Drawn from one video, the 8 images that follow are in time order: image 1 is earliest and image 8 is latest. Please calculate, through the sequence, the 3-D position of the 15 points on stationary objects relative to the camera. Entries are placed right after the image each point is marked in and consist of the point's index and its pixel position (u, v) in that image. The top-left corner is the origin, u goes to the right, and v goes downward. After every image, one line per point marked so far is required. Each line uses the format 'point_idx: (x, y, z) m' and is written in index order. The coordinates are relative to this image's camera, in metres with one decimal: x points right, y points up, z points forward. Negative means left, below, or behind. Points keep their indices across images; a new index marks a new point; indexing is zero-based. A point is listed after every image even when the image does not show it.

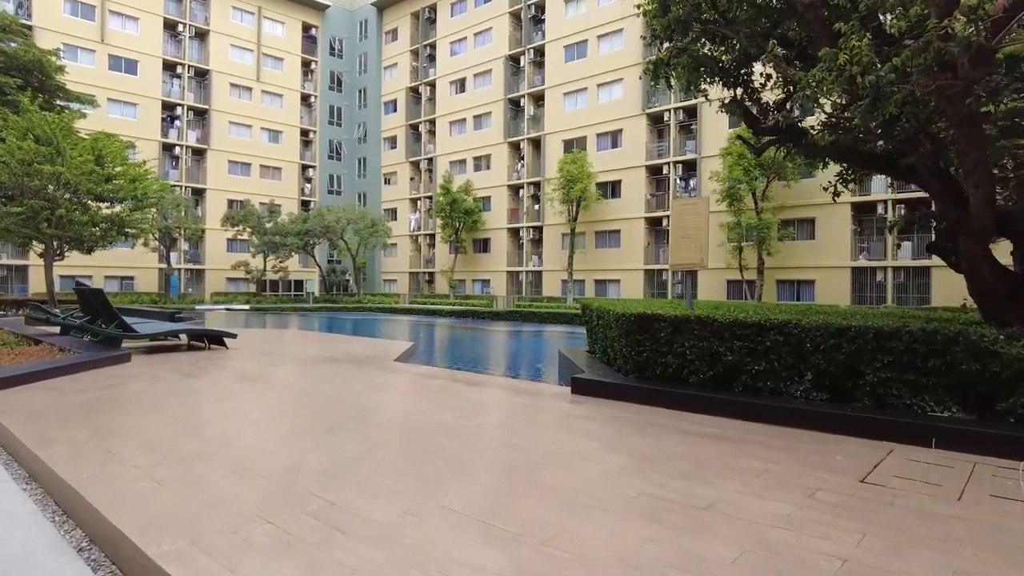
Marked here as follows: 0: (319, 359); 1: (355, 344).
0: (-2.3, -0.8, +7.3) m
1: (-2.5, -0.8, +9.2) m
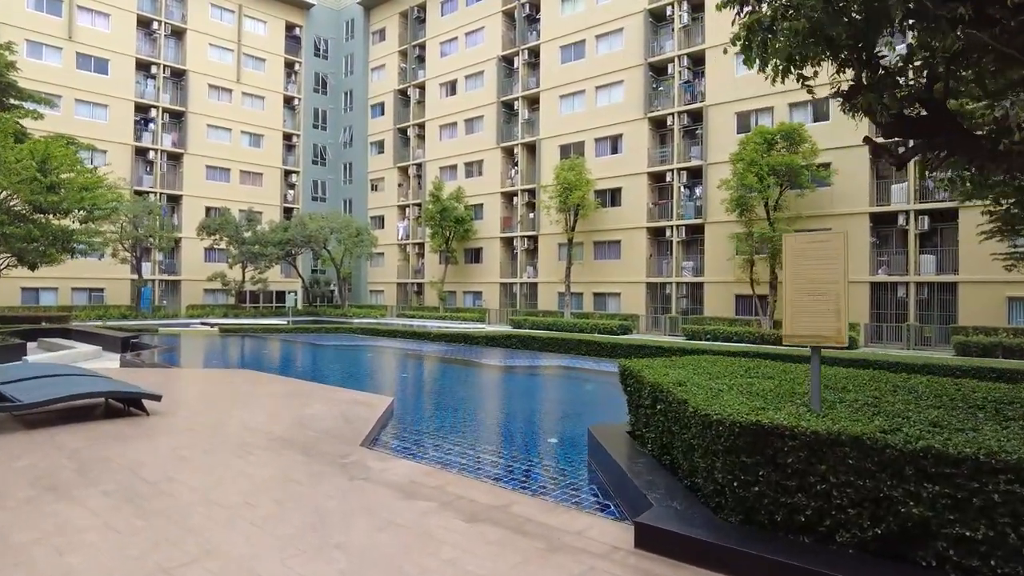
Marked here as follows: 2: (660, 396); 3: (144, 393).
0: (-2.2, -1.3, +5.3) m
1: (-2.4, -1.3, +7.2) m
2: (+1.1, -0.8, +4.2) m
3: (-3.6, -1.0, +5.6) m
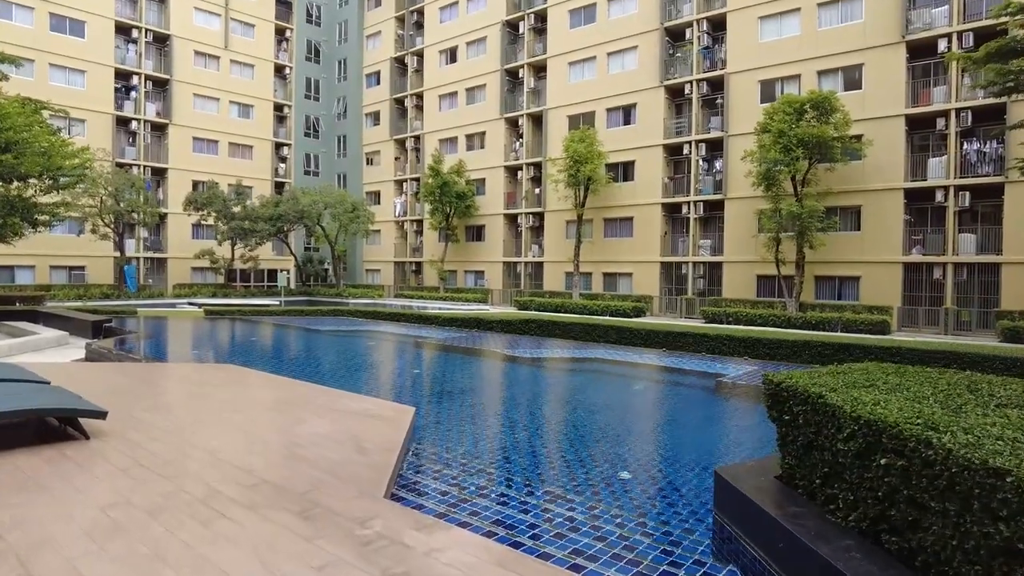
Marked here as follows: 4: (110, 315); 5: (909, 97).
0: (-1.7, -1.2, +3.7) m
1: (-1.9, -1.1, +5.5) m
2: (+1.7, -0.7, +2.6) m
3: (-3.0, -0.8, +3.9) m
4: (-13.1, -0.9, +18.9) m
5: (+12.8, +6.1, +18.7) m
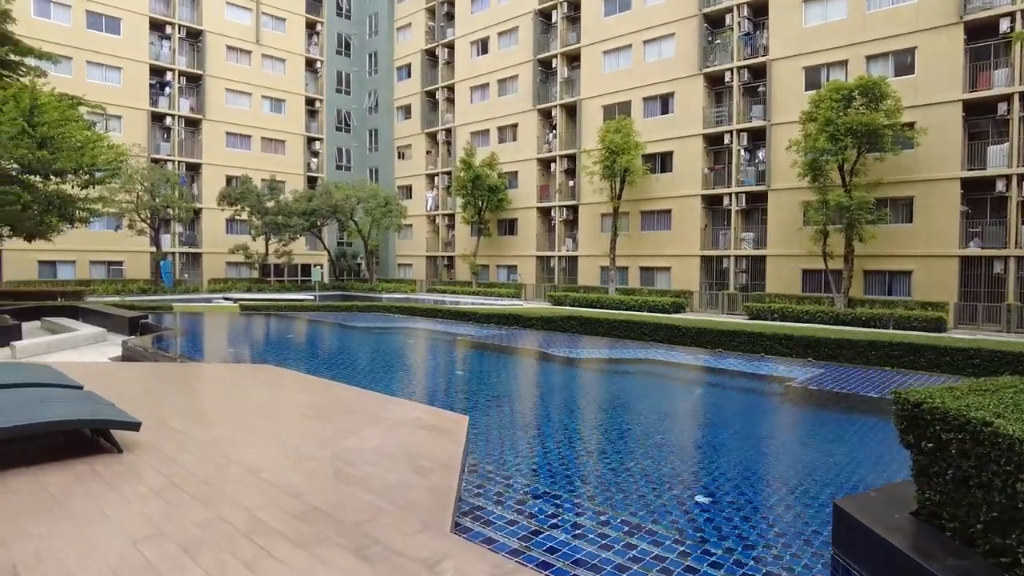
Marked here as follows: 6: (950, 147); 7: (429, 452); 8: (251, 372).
0: (-1.2, -1.2, +3.2) m
1: (-1.3, -1.1, +5.1) m
2: (+2.1, -0.7, +2.0) m
3: (-2.5, -0.8, +3.5) m
4: (-11.9, -0.7, +19.0) m
5: (+13.9, +6.3, +17.5) m
6: (+13.5, +4.3, +17.9) m
7: (-0.6, -1.2, +4.2) m
8: (-3.3, -1.1, +7.3) m
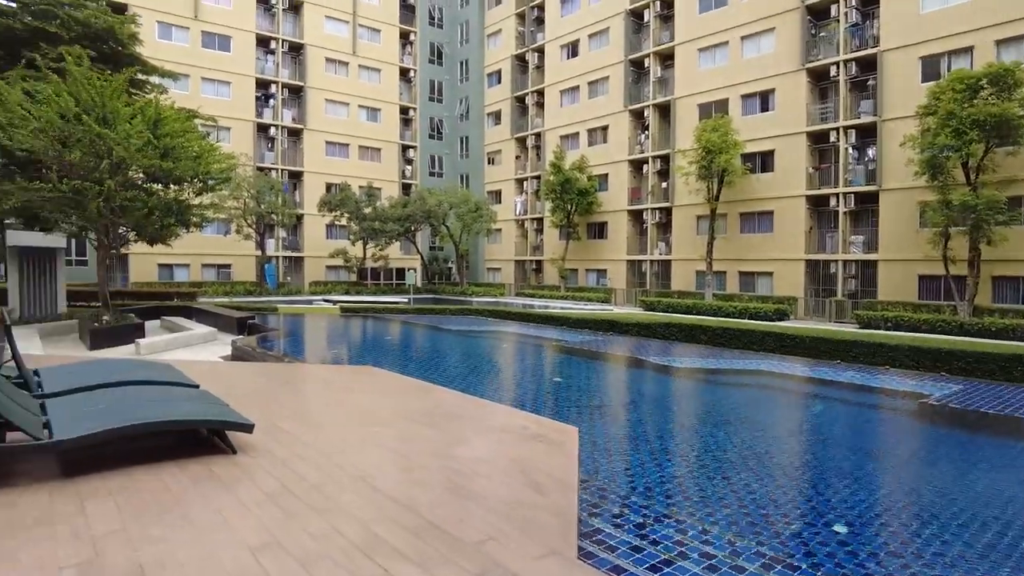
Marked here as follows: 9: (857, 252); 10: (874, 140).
0: (-0.6, -1.2, +3.1) m
1: (-0.4, -1.1, +4.9) m
2: (+2.5, -0.7, +1.3) m
3: (-1.8, -0.8, +3.5) m
4: (-8.9, -0.8, +20.2) m
5: (+16.6, +6.1, +15.0) m
6: (+16.2, +4.1, +15.4) m
7: (+0.2, -1.2, +4.0) m
8: (-2.0, -1.1, +7.4) m
9: (+12.1, +1.3, +20.0) m
10: (+12.7, +5.2, +19.9) m
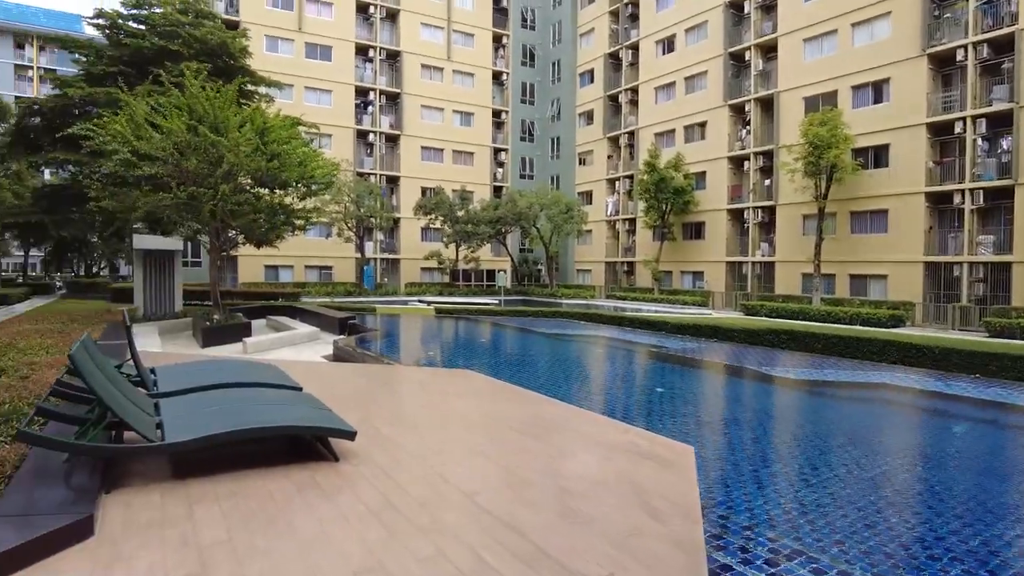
0: (0.0, -1.2, +2.8) m
1: (+0.4, -1.2, +4.6) m
2: (+2.8, -0.8, +0.6) m
3: (-1.2, -0.8, +3.4) m
4: (-5.6, -0.8, +21.0) m
5: (+18.8, +5.9, +12.1) m
6: (+18.5, +3.9, +12.5) m
7: (+0.9, -1.2, +3.6) m
8: (-0.8, -1.1, +7.3) m
9: (+15.1, +1.1, +17.6) m
10: (+15.7, +5.0, +17.5) m
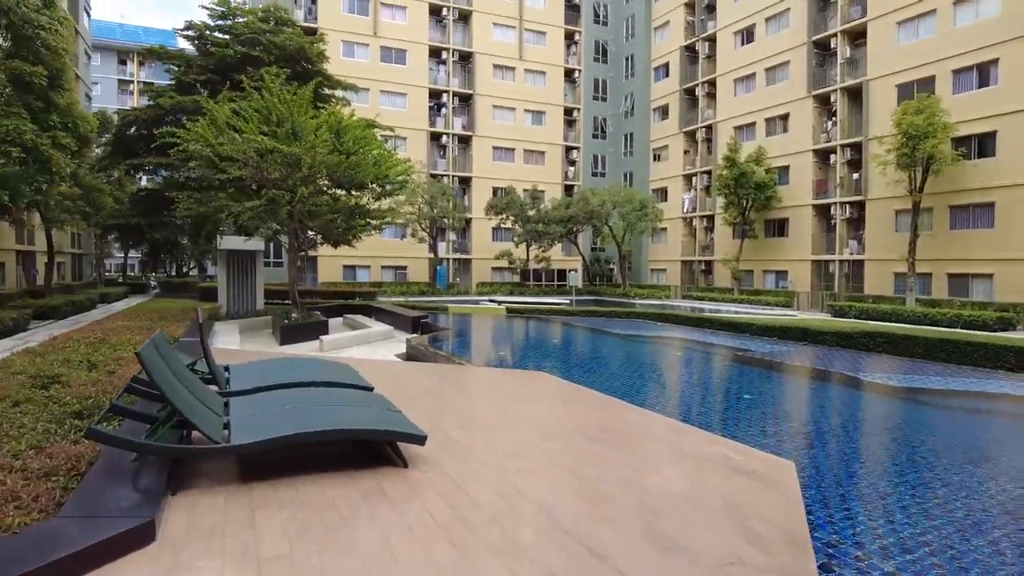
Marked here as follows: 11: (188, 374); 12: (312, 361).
0: (+0.3, -1.2, +2.5) m
1: (+1.0, -1.1, +4.2) m
2: (+2.8, -0.7, 0.0) m
3: (-0.8, -0.8, +3.3) m
4: (-3.0, -0.8, +21.3) m
5: (+20.1, +5.9, +9.4) m
6: (+19.8, +3.9, +9.9) m
7: (+1.3, -1.2, +3.2) m
8: (+0.1, -1.1, +7.1) m
9: (+17.1, +1.1, +15.4) m
10: (+17.7, +5.1, +15.1) m
11: (-1.9, -0.5, +3.5) m
12: (-1.8, -0.7, +5.2) m
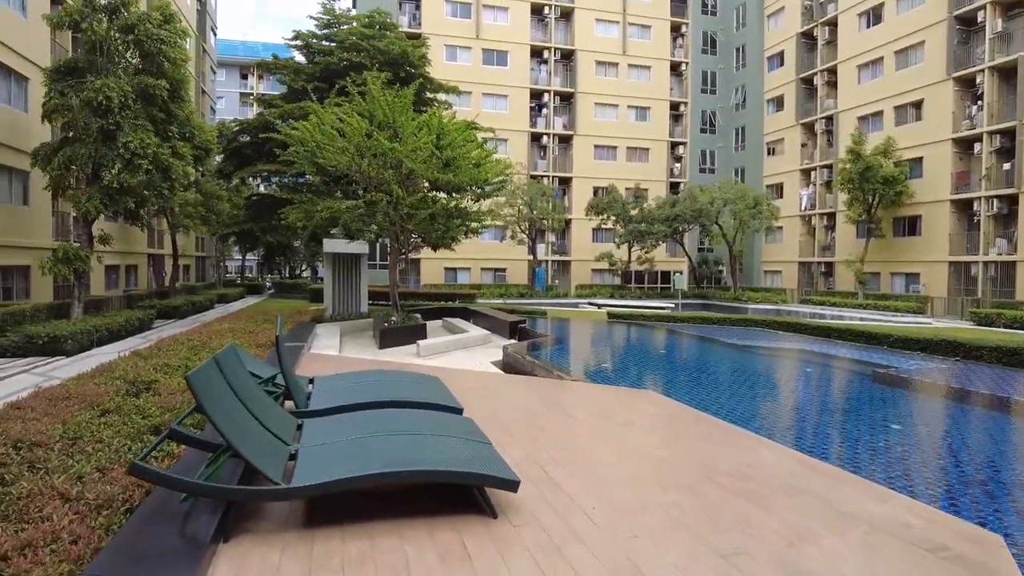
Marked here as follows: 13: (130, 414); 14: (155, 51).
0: (+0.7, -1.3, +1.8) m
1: (+1.6, -1.2, +3.4) m
2: (+2.7, -0.8, -1.1) m
3: (-0.3, -0.9, +2.8) m
4: (+0.6, -0.9, +20.9) m
5: (+21.4, +5.7, +5.3) m
6: (+21.2, +3.7, +5.8) m
7: (+1.8, -1.3, +2.3) m
8: (+1.2, -1.2, +6.4) m
9: (+19.4, +0.9, +11.7) m
10: (+20.0, +4.8, +11.4) m
11: (-1.4, -0.6, +3.2) m
12: (-0.9, -0.7, +4.9) m
13: (-2.4, -0.8, +3.7) m
14: (-6.5, +4.3, +10.6) m
